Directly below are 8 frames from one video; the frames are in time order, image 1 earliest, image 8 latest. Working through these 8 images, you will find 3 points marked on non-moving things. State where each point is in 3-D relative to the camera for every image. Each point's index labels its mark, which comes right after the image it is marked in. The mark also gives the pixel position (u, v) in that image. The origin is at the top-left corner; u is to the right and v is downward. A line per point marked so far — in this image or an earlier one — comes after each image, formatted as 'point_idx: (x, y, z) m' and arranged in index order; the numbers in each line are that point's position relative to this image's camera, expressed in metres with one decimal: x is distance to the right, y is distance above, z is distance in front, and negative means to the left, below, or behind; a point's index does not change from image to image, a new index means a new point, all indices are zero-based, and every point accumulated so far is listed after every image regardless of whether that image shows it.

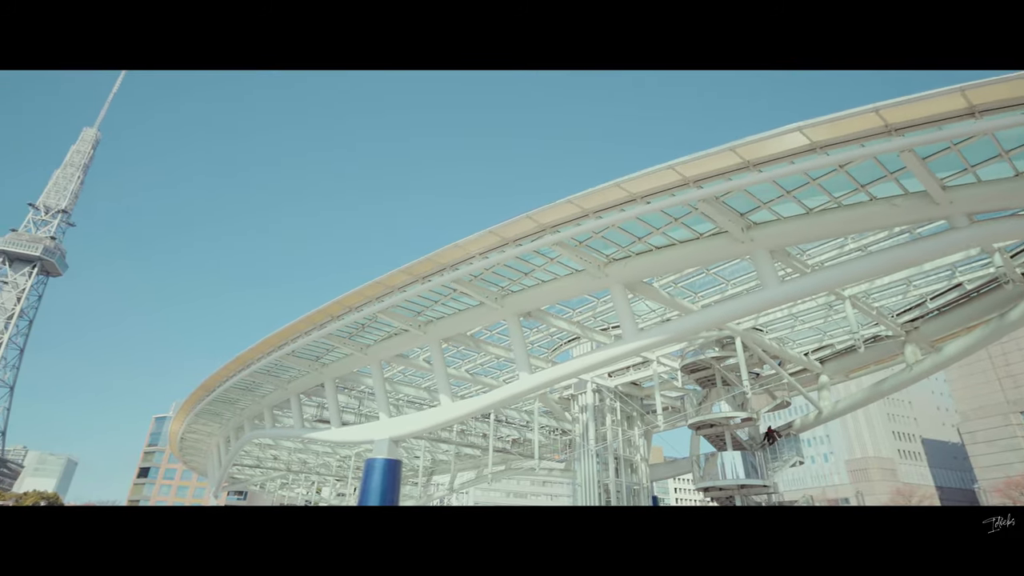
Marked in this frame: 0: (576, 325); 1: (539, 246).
0: (+2.3, -1.4, +19.9) m
1: (+0.7, +1.2, +15.2) m
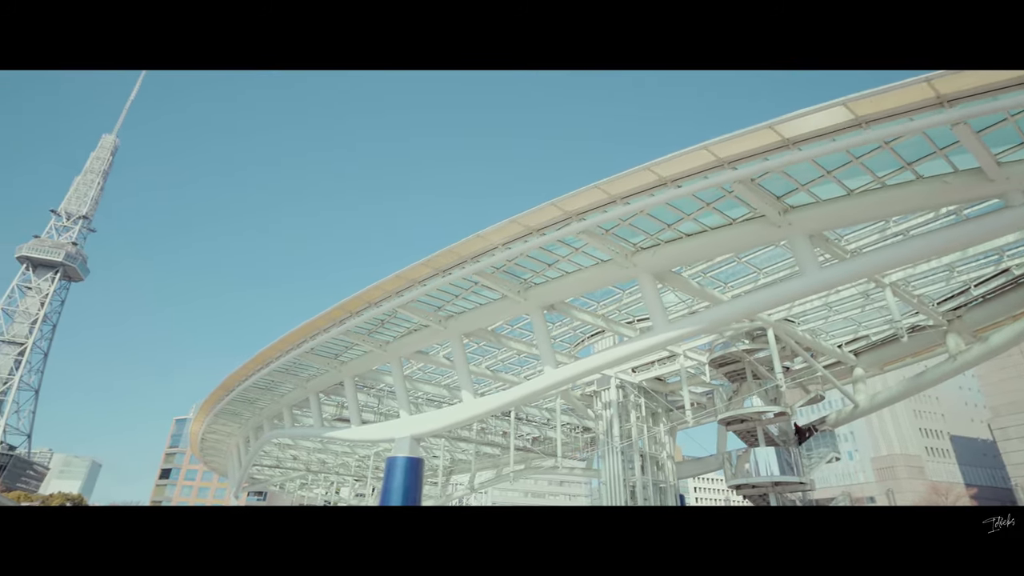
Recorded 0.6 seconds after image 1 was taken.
0: (+3.1, -1.1, +19.3) m
1: (+1.4, +1.4, +14.6) m
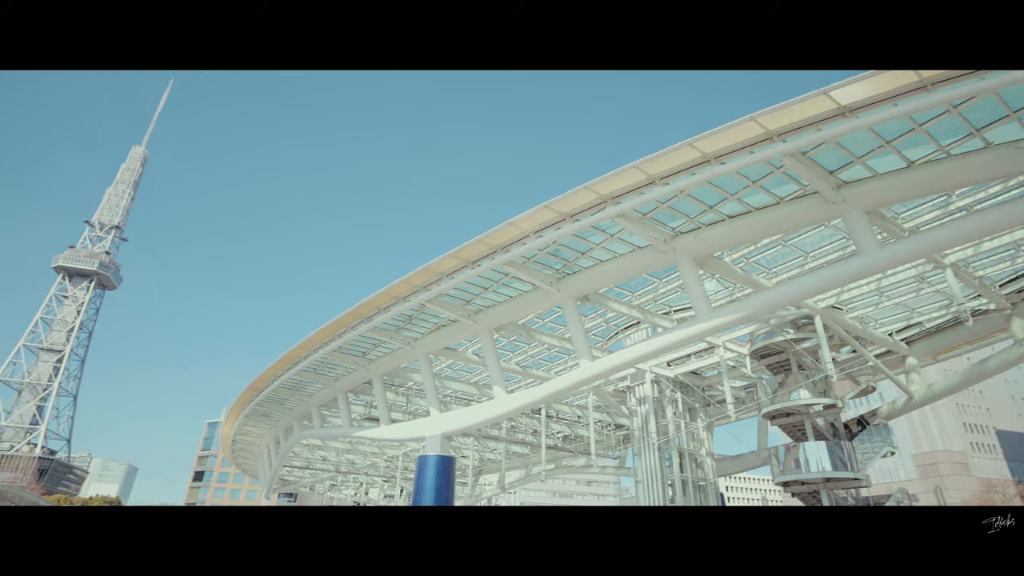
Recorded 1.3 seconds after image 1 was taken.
0: (+4.2, -0.7, +18.5) m
1: (+2.3, +1.8, +13.9) m
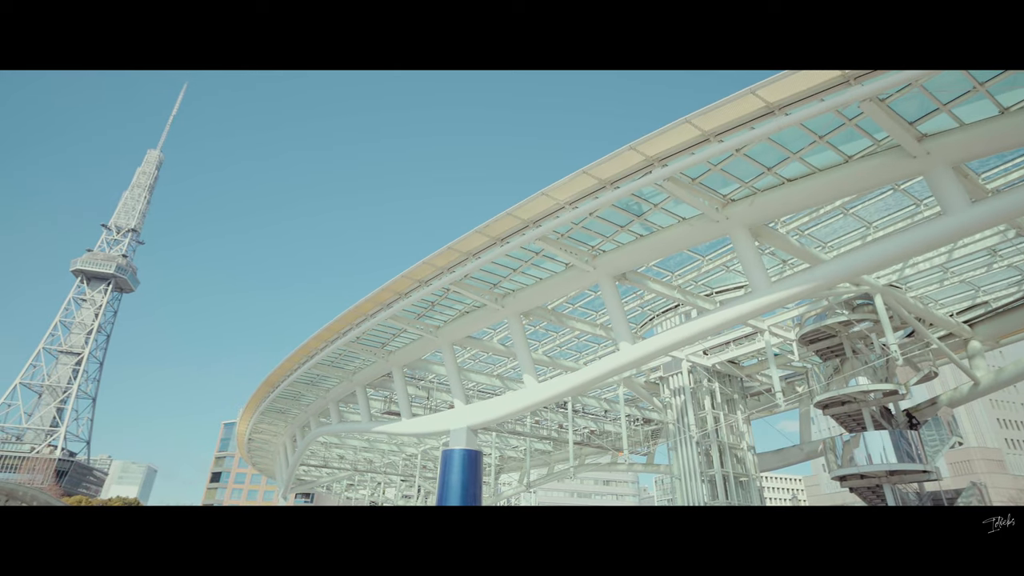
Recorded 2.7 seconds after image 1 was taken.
0: (+5.2, -0.1, +17.1) m
1: (+3.1, +2.4, +12.5) m
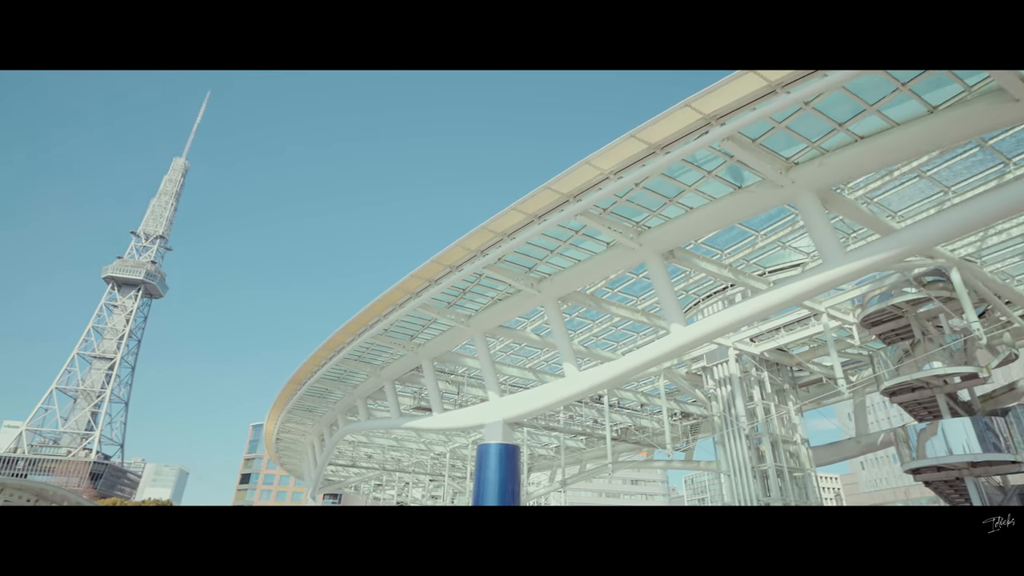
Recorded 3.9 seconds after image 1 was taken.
0: (+6.3, +0.6, +15.8) m
1: (+4.0, +3.0, +11.3) m
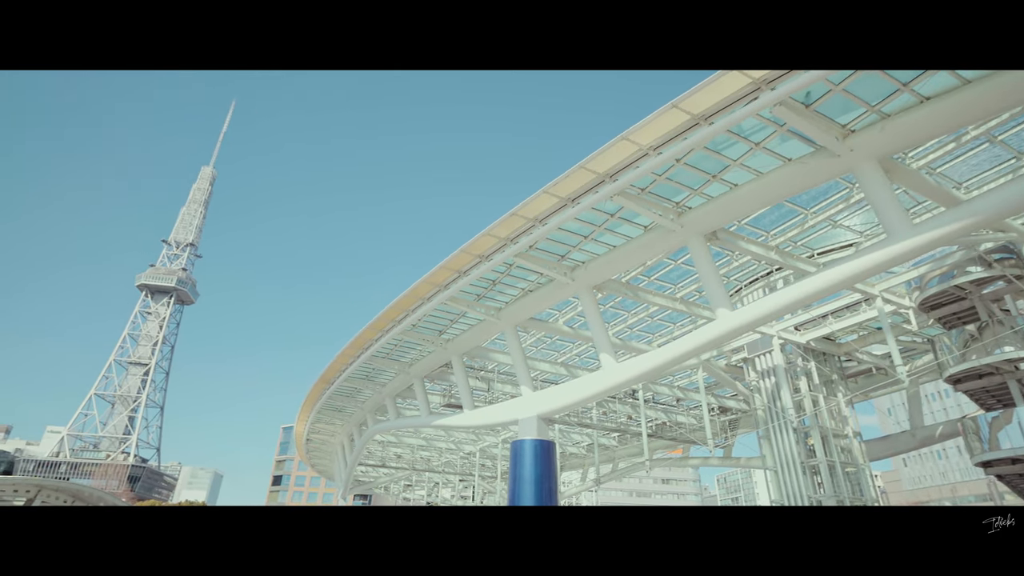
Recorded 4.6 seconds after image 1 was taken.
0: (+7.2, +1.1, +14.8) m
1: (+4.7, +3.5, +10.5) m
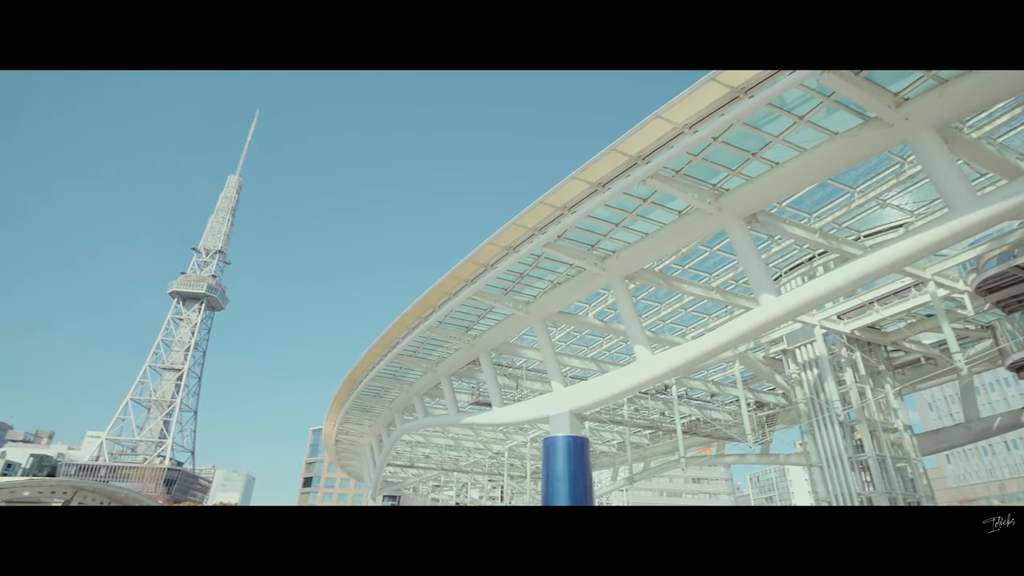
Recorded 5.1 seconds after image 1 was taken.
0: (+8.0, +1.5, +14.0) m
1: (+5.2, +3.8, +9.8) m
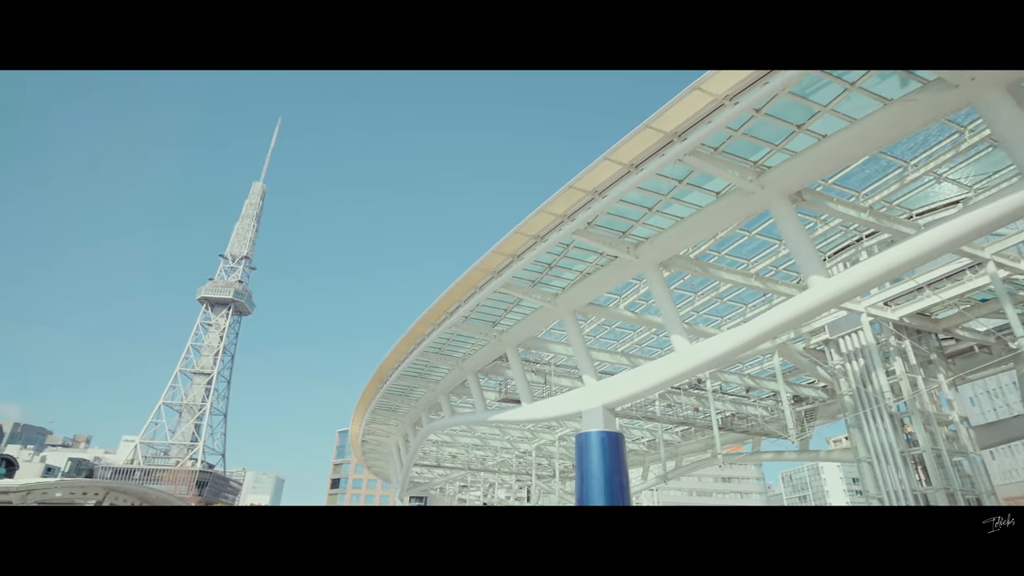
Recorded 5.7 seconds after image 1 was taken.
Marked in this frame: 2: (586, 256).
0: (+8.7, +1.9, +13.1) m
1: (+5.7, +4.2, +9.0) m
2: (+2.2, +1.0, +16.6) m
